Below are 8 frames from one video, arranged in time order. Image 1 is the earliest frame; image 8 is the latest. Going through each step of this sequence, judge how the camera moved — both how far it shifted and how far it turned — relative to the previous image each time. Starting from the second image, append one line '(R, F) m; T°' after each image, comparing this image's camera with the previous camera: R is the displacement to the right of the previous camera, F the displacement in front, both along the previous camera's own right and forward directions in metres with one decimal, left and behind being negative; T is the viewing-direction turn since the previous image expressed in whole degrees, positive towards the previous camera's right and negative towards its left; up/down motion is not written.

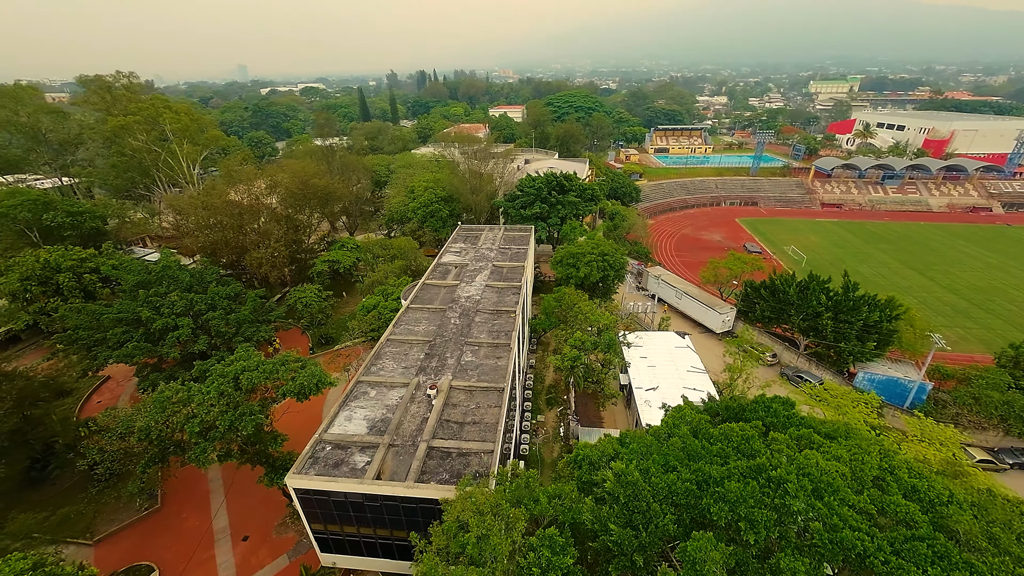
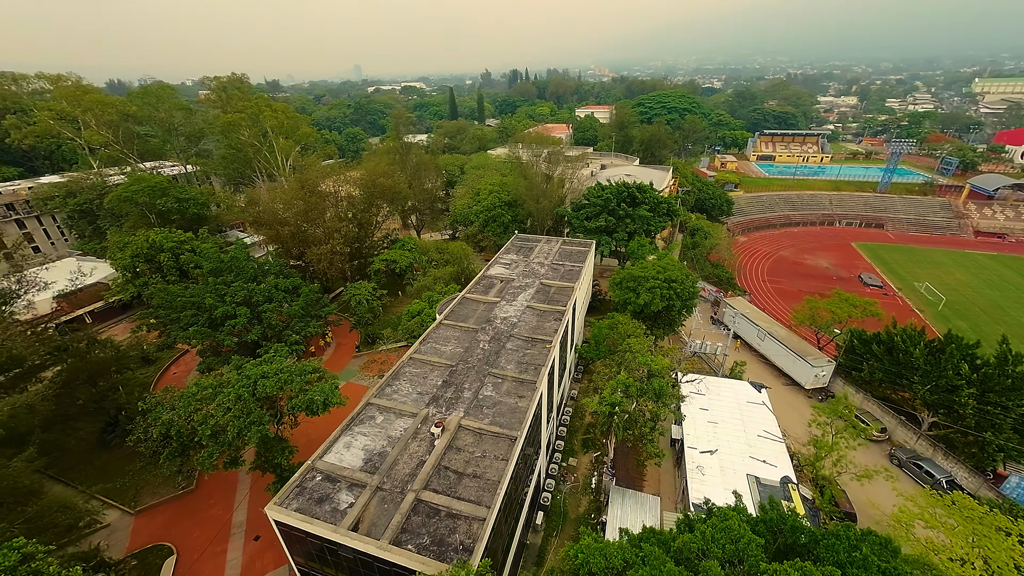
(+1.8, +2.5) m; -11°
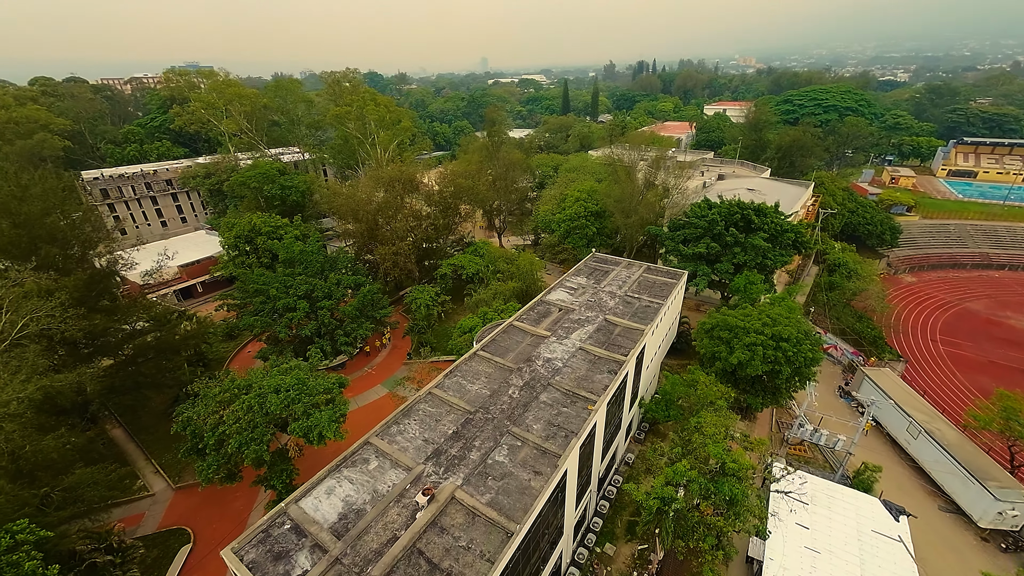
(+2.2, +3.6) m; -14°
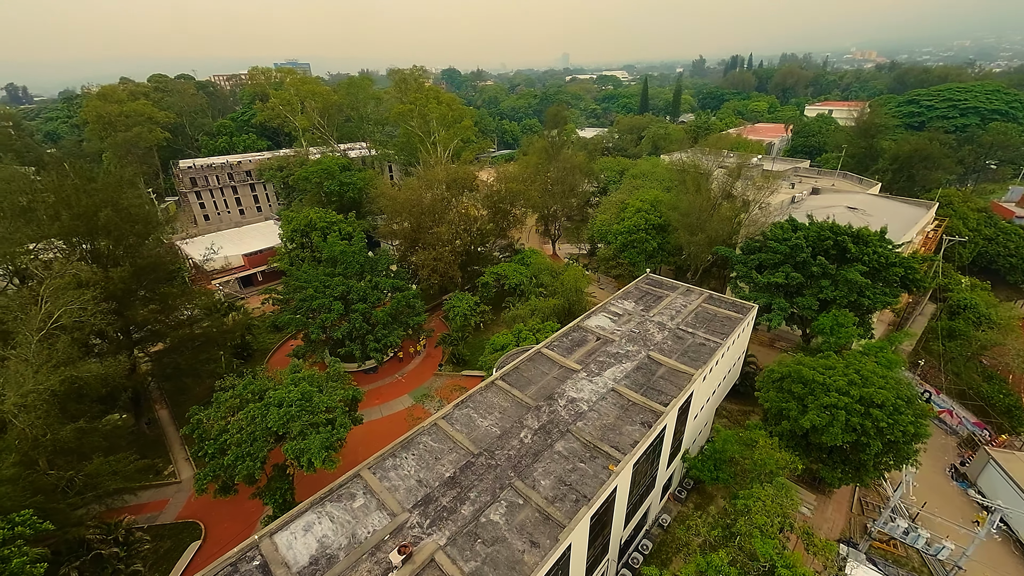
(+1.5, +2.1) m; -9°
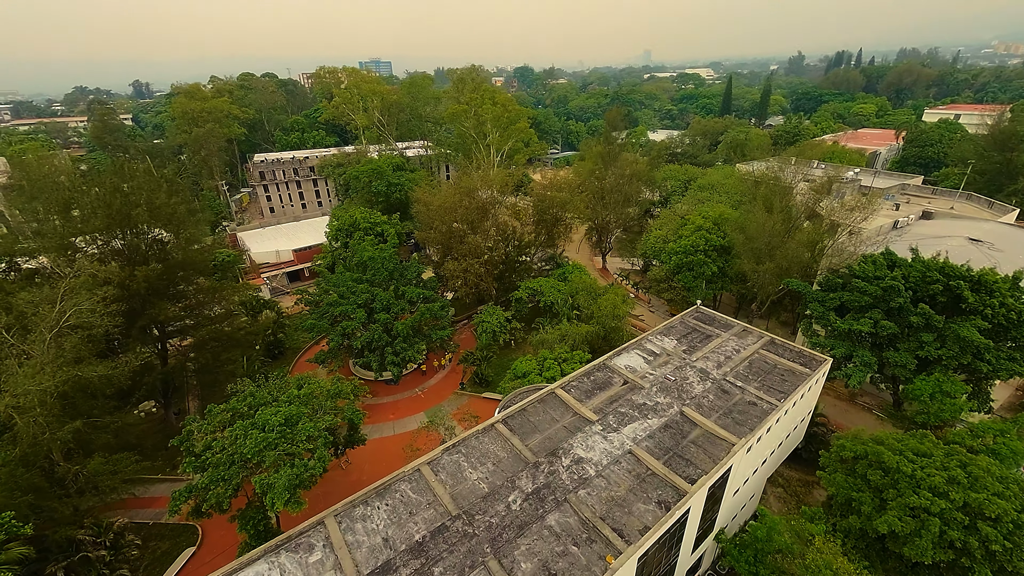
(+1.7, +2.1) m; -8°
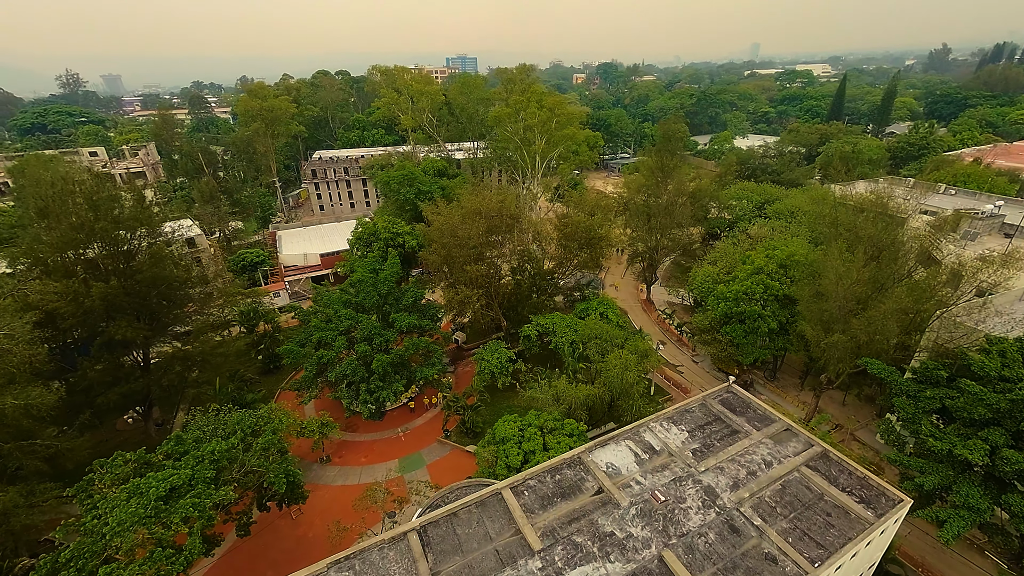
(+3.6, +3.7) m; -10°
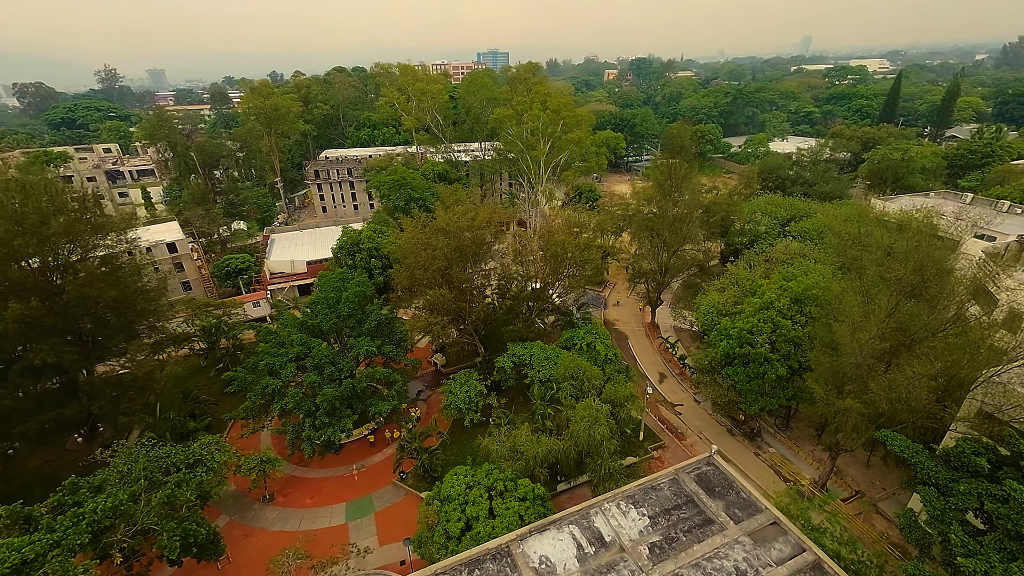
(+2.9, +2.5) m; -4°
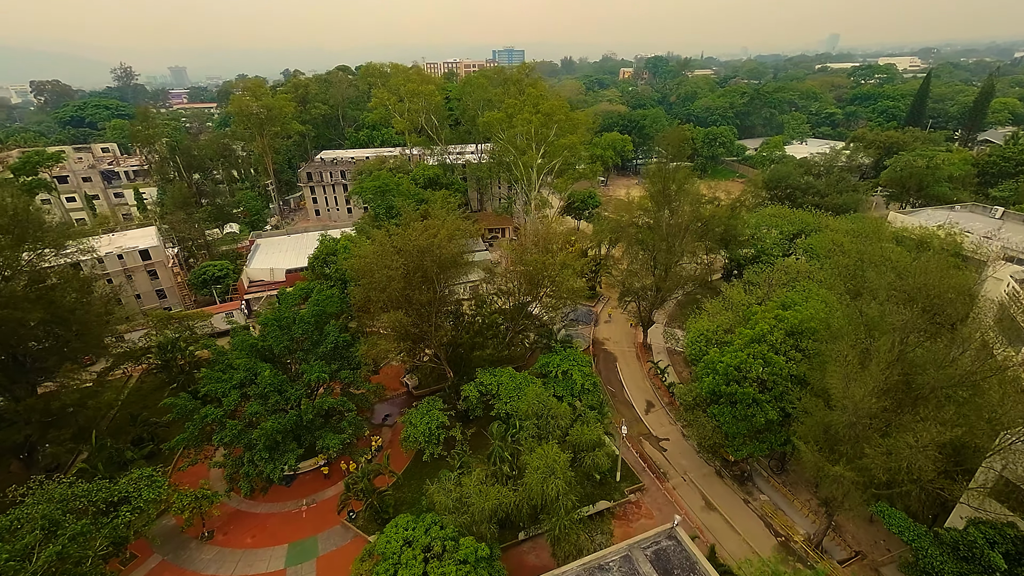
(+2.3, +1.8) m; -2°
